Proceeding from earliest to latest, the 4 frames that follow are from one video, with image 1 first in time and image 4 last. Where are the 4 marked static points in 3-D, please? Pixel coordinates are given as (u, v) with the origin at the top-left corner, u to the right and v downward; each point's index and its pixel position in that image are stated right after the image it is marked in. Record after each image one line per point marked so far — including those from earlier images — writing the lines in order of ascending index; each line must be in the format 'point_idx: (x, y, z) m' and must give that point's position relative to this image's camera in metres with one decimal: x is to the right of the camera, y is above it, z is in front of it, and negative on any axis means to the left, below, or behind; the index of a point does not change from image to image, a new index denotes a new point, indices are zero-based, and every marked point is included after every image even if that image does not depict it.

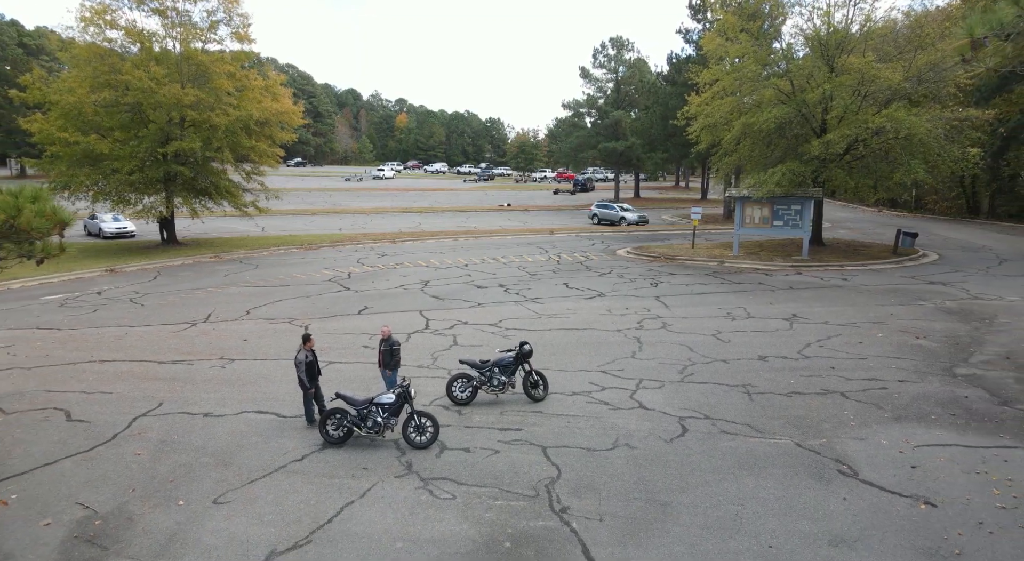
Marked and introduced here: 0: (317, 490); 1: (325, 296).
0: (-1.8, -2.0, +6.0) m
1: (-4.0, -0.3, +13.5) m
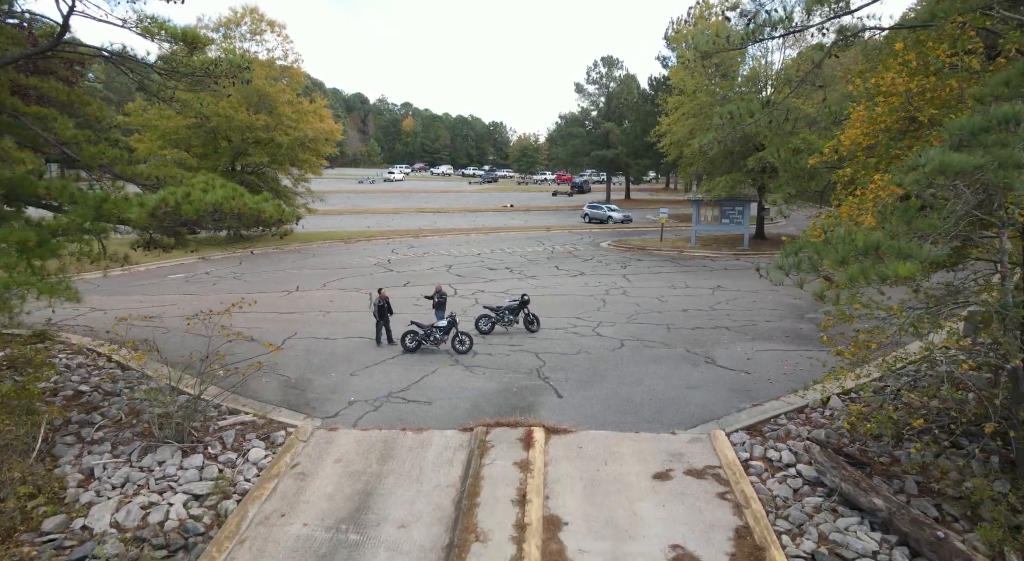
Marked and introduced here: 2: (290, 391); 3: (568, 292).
0: (-1.8, -1.5, +10.6) m
1: (-3.9, +0.2, +18.0) m
2: (-3.3, -1.7, +9.5) m
3: (+1.4, -0.3, +15.8) m
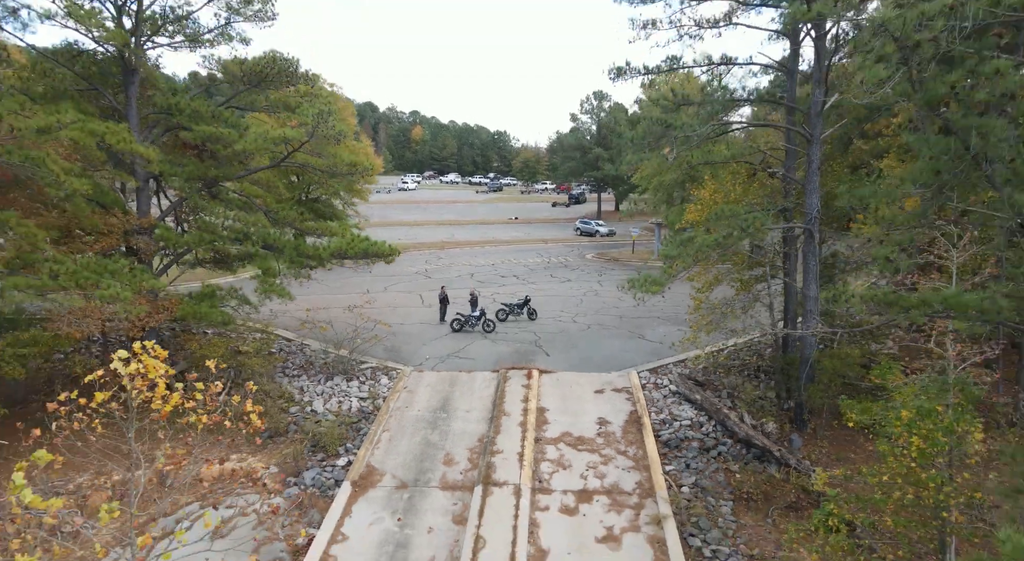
0: (-1.5, -1.7, +17.2) m
1: (-3.6, 0.0, +24.7) m
2: (-3.1, -1.8, +16.2) m
3: (+1.6, -0.5, +22.5) m
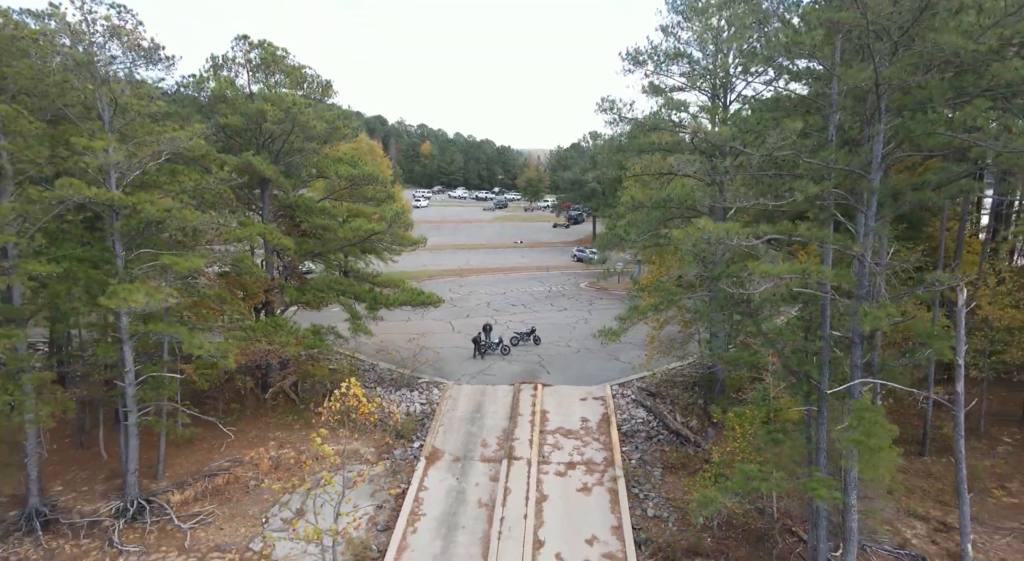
0: (-1.2, -3.0, +23.6) m
1: (-3.2, -1.4, +31.1) m
2: (-2.7, -3.2, +22.6) m
3: (+2.0, -1.8, +28.8) m
